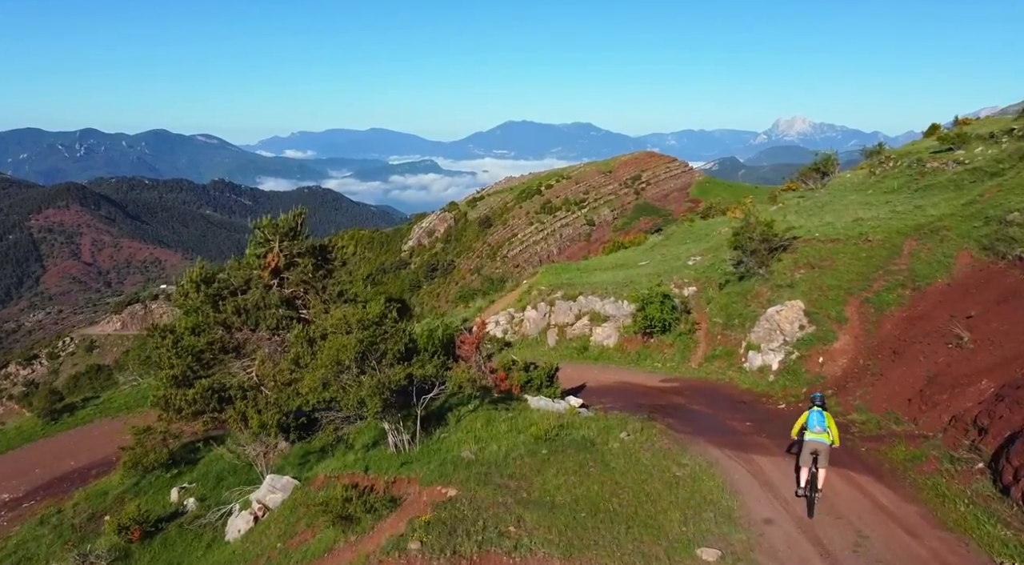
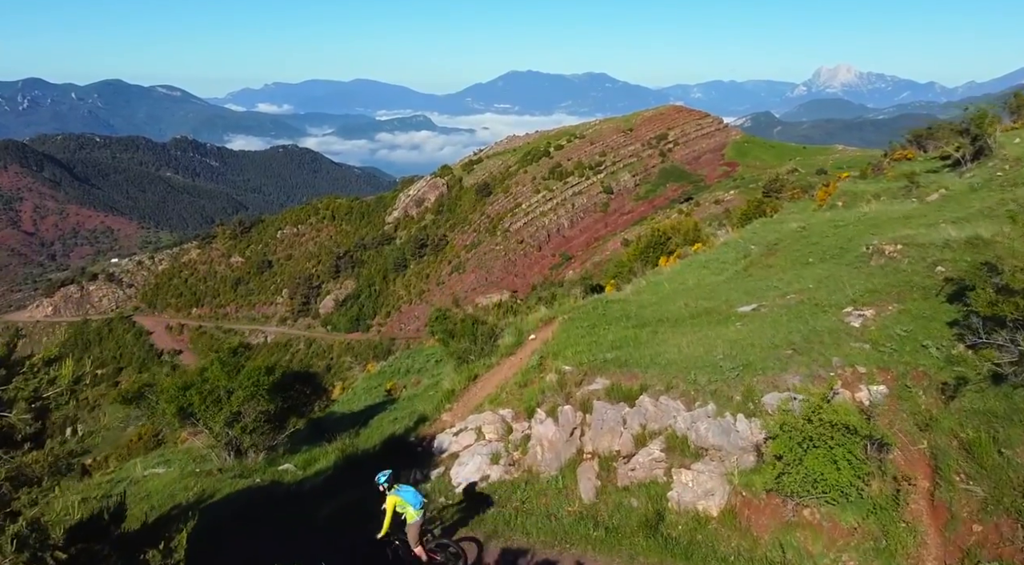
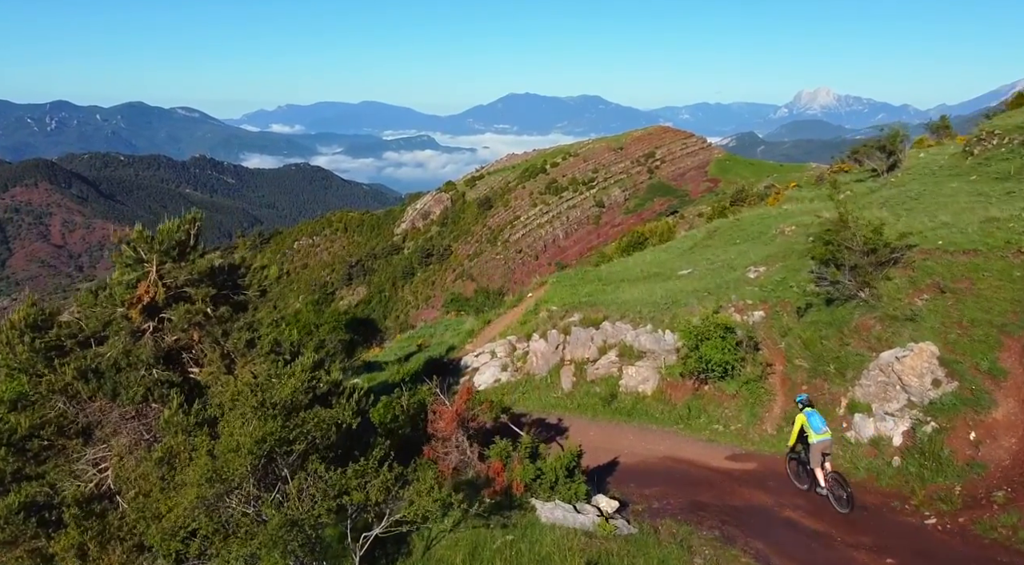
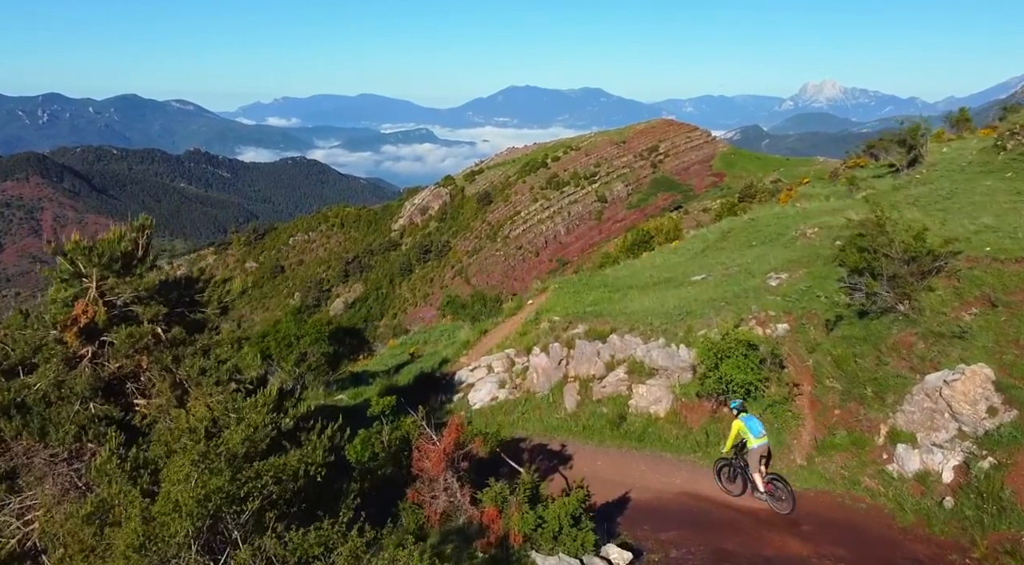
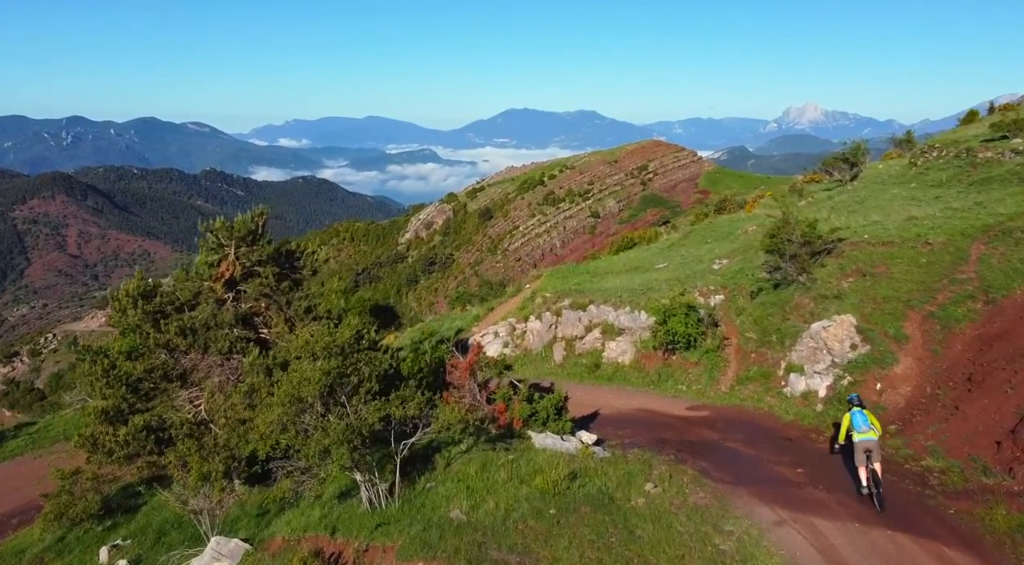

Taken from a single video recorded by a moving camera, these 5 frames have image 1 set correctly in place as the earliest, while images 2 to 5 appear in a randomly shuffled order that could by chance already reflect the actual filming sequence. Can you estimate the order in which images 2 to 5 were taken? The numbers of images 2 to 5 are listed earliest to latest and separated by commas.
5, 3, 4, 2
